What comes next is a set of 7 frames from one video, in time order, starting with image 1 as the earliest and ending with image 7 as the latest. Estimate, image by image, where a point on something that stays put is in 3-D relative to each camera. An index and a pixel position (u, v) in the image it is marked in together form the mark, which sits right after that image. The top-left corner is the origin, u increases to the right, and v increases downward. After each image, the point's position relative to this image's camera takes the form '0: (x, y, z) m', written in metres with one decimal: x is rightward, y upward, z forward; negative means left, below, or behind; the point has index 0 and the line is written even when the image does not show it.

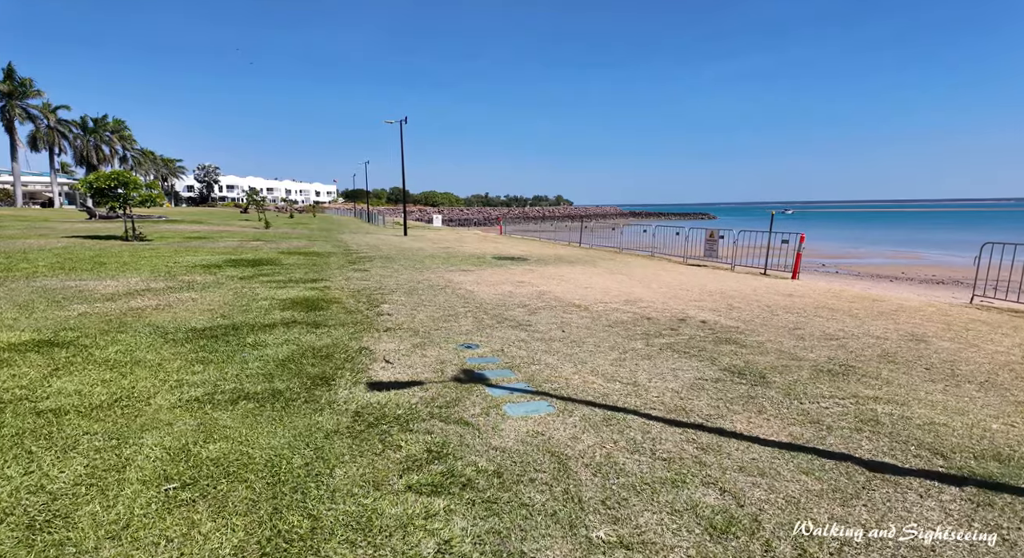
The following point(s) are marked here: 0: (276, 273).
0: (-5.0, +0.1, +11.1) m
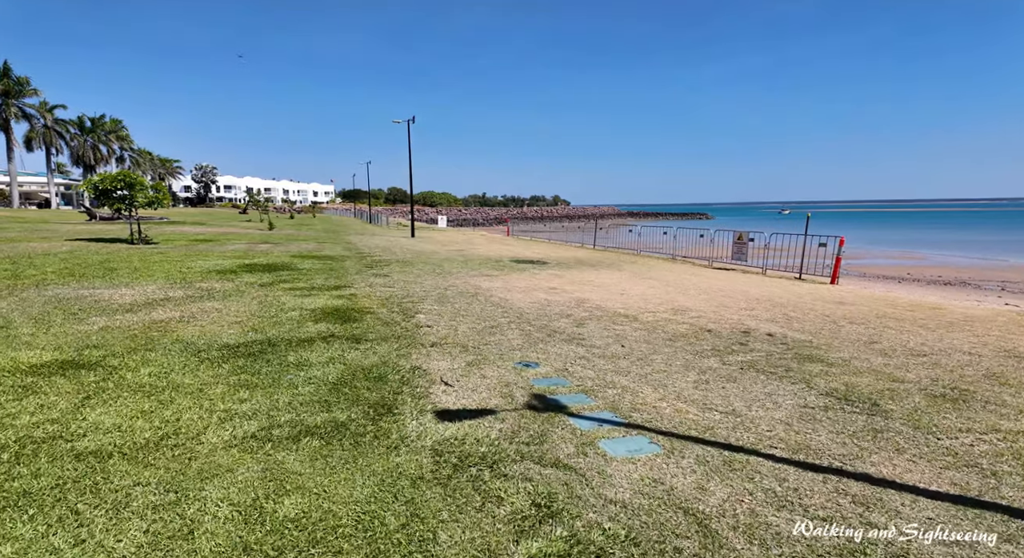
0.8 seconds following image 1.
0: (-4.4, 0.0, +10.6) m
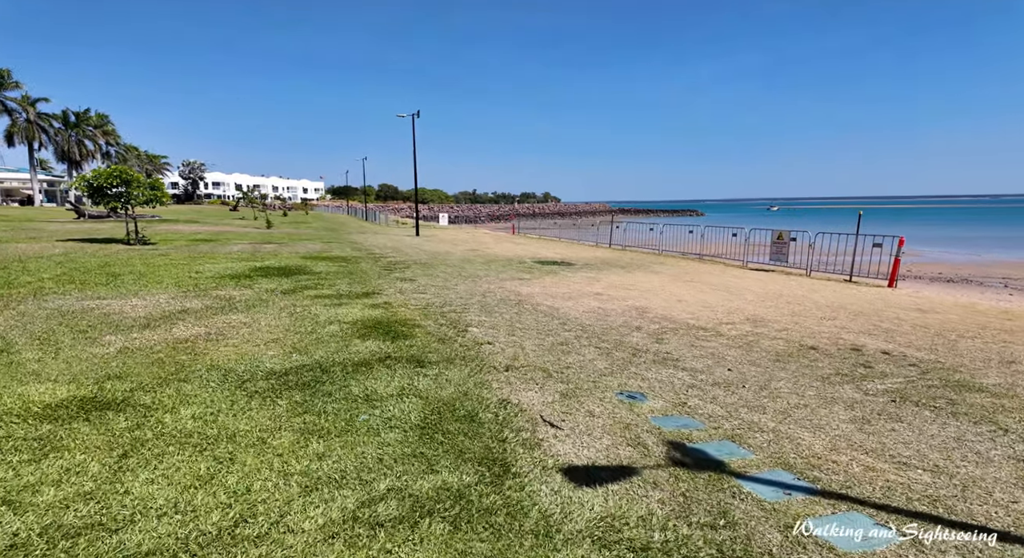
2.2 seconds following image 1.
0: (-3.7, -0.1, +9.8) m
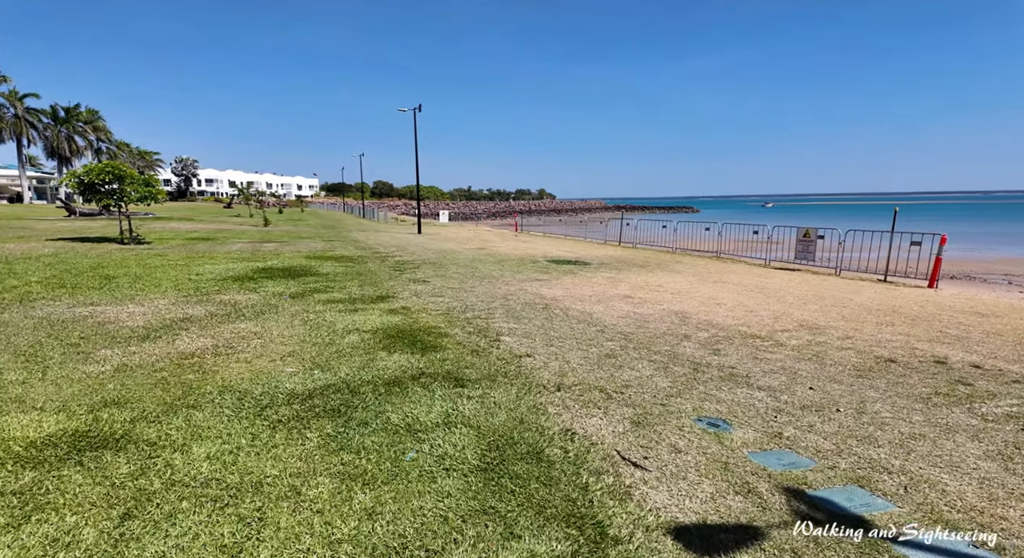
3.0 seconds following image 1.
0: (-3.3, -0.2, +9.2) m
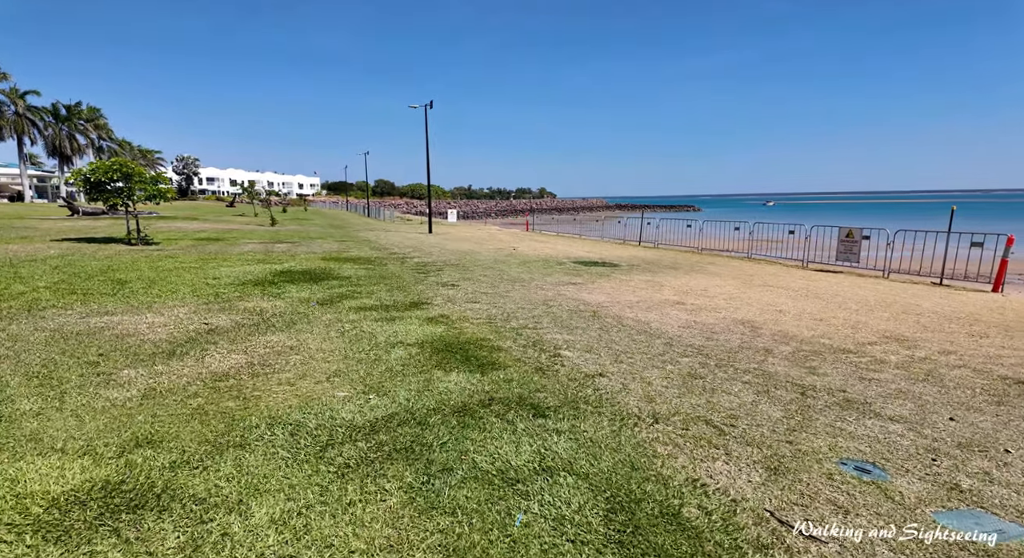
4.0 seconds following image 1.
0: (-2.6, -0.3, +8.6) m
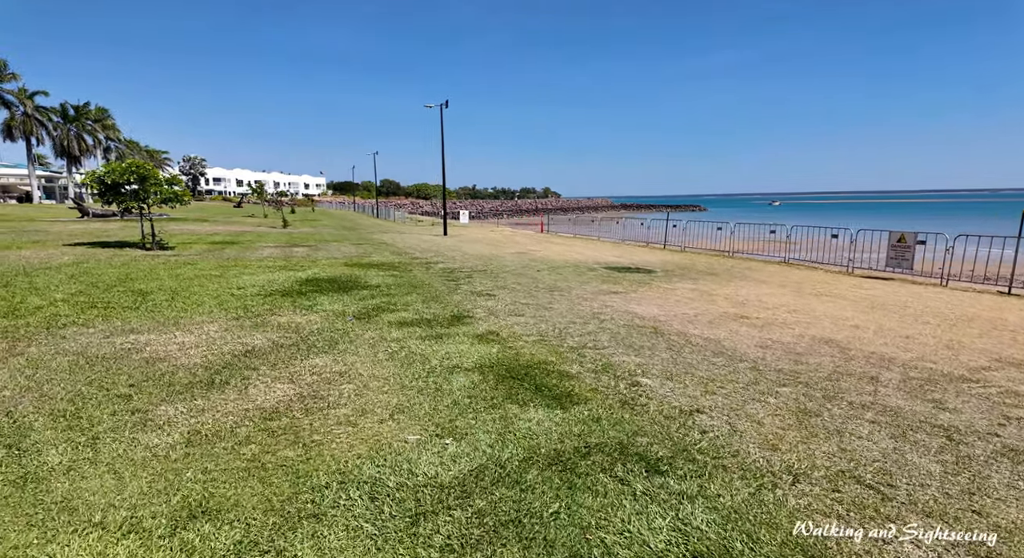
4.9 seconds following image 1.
0: (-1.9, -0.4, +8.1) m
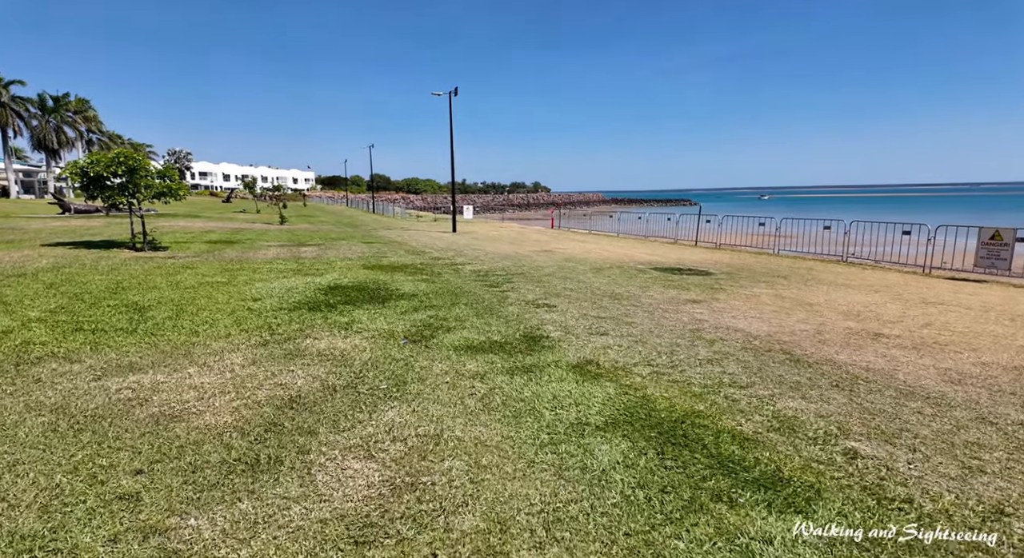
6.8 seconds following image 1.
0: (-0.8, -0.6, +6.6) m
